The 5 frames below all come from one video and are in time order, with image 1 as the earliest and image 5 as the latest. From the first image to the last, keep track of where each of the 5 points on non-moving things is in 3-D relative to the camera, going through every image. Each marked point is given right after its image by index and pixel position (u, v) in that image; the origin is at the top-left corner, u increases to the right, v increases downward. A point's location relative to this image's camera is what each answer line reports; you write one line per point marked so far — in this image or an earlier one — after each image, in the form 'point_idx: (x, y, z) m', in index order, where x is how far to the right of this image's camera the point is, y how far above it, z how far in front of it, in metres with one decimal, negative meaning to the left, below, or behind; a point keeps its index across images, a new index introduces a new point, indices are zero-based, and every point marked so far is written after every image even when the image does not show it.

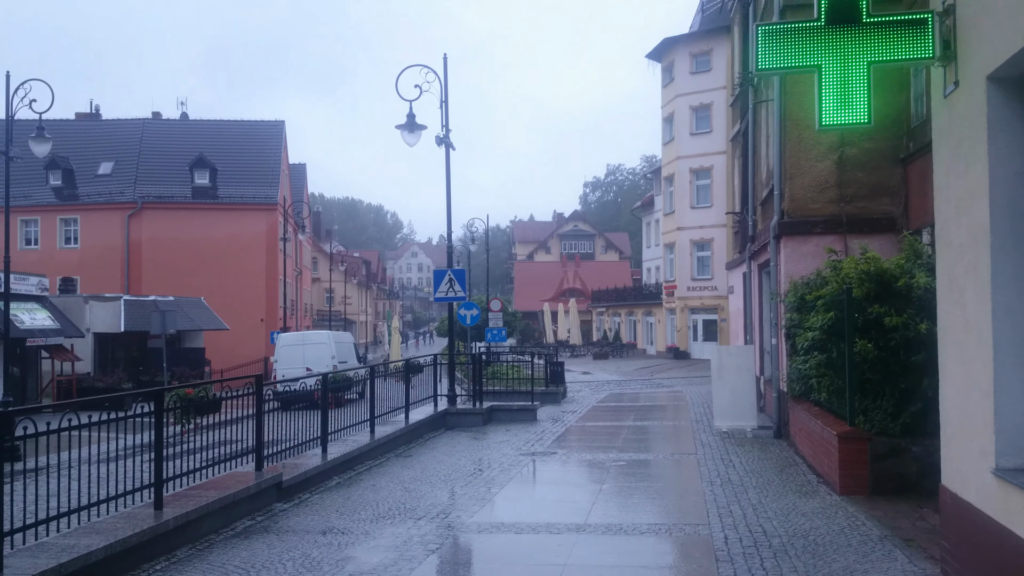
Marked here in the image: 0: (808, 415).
0: (+3.5, -1.5, +10.6) m
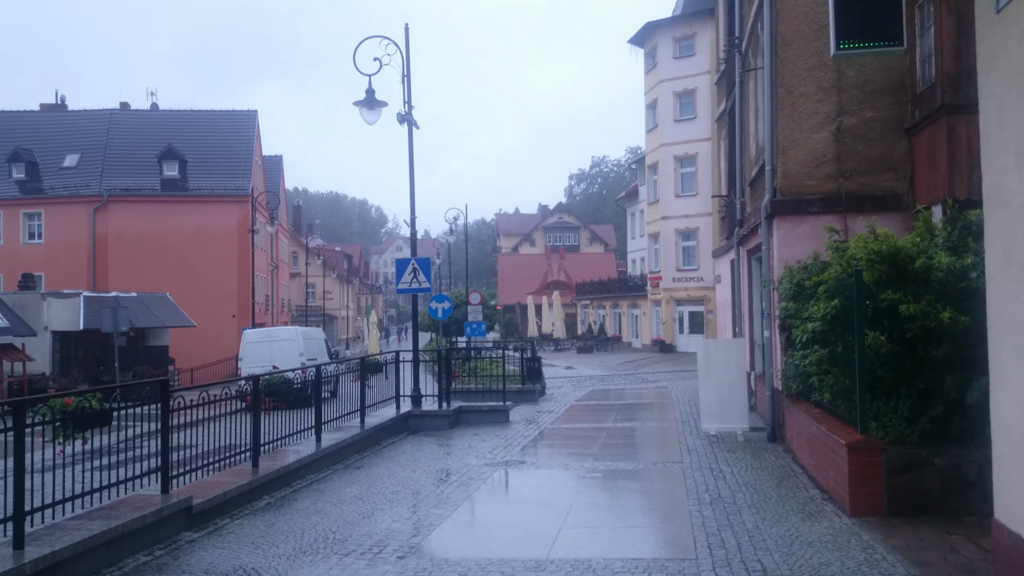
0: (+3.0, -1.3, +9.3) m
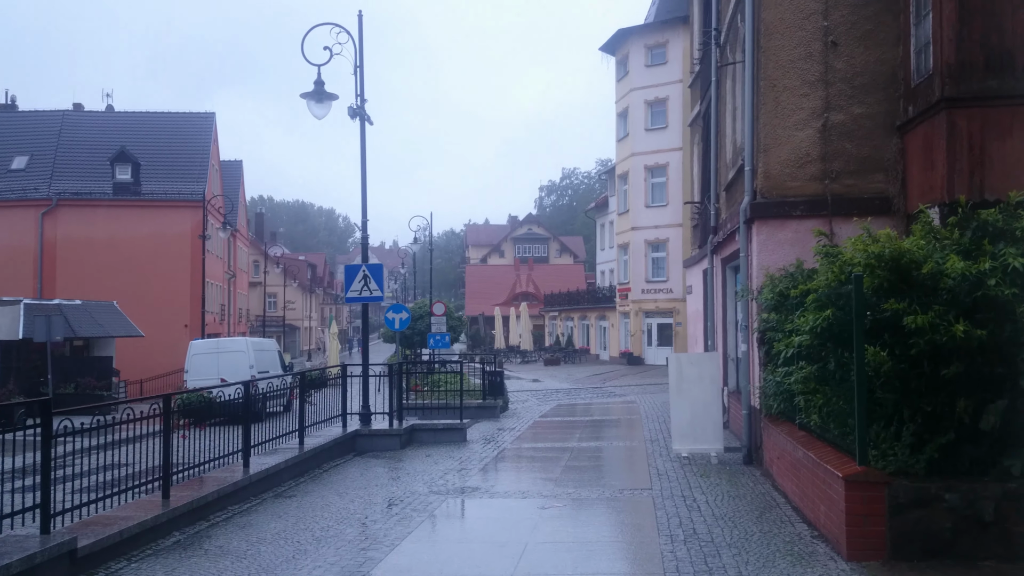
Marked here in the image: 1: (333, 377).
0: (+2.6, -1.4, +8.3) m
1: (-2.7, -1.3, +13.7) m
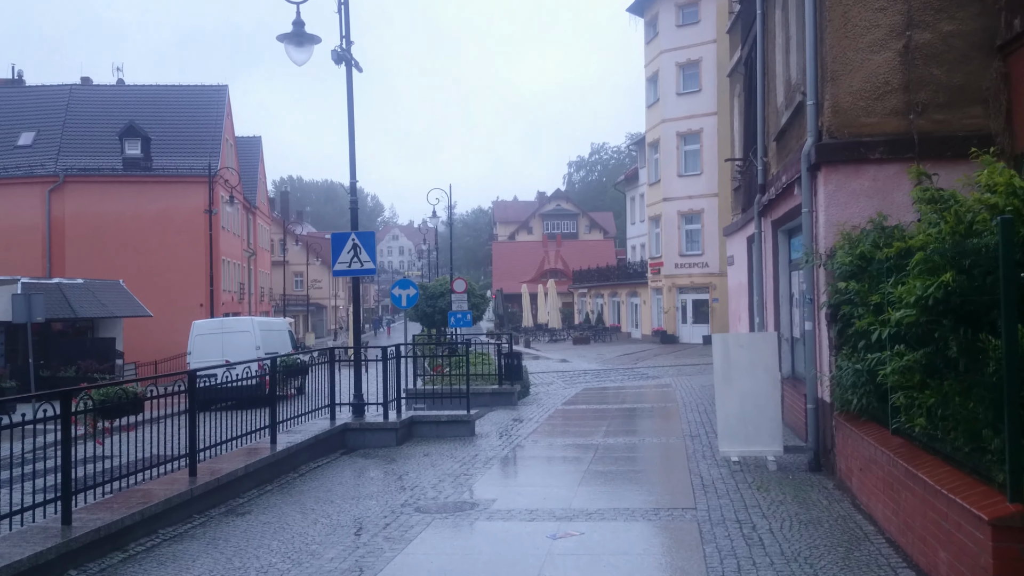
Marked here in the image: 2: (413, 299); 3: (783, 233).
0: (+2.6, -1.1, +6.2) m
1: (-2.5, -0.9, +11.8) m
2: (-2.0, -0.2, +18.3) m
3: (+3.6, +0.7, +12.4) m
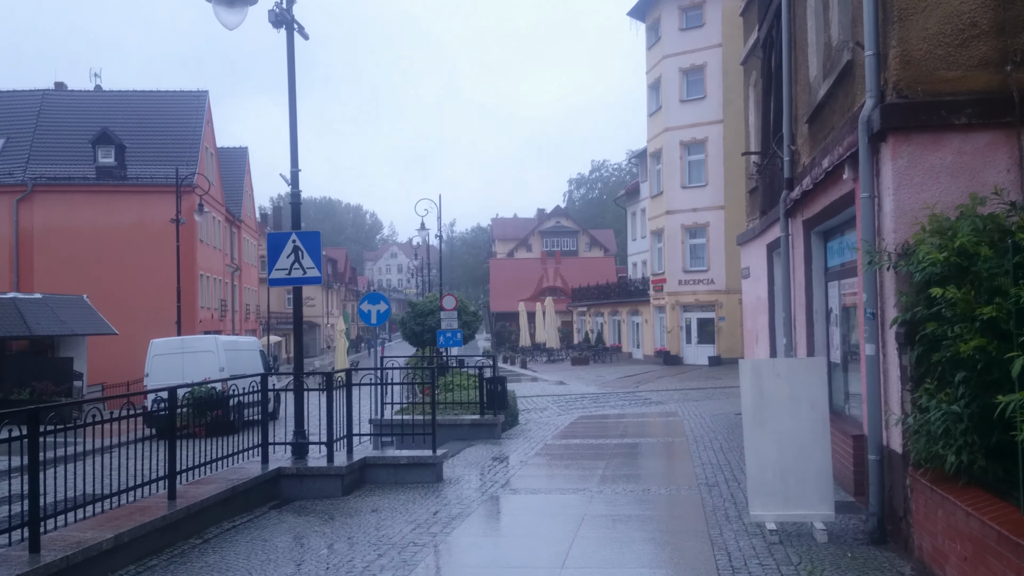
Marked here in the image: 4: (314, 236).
0: (+2.3, -1.2, +4.0) m
1: (-2.7, -1.1, +9.5) m
2: (-2.2, -0.5, +16.1) m
3: (+3.4, +0.6, +10.2) m
4: (-2.1, +0.6, +10.1) m
